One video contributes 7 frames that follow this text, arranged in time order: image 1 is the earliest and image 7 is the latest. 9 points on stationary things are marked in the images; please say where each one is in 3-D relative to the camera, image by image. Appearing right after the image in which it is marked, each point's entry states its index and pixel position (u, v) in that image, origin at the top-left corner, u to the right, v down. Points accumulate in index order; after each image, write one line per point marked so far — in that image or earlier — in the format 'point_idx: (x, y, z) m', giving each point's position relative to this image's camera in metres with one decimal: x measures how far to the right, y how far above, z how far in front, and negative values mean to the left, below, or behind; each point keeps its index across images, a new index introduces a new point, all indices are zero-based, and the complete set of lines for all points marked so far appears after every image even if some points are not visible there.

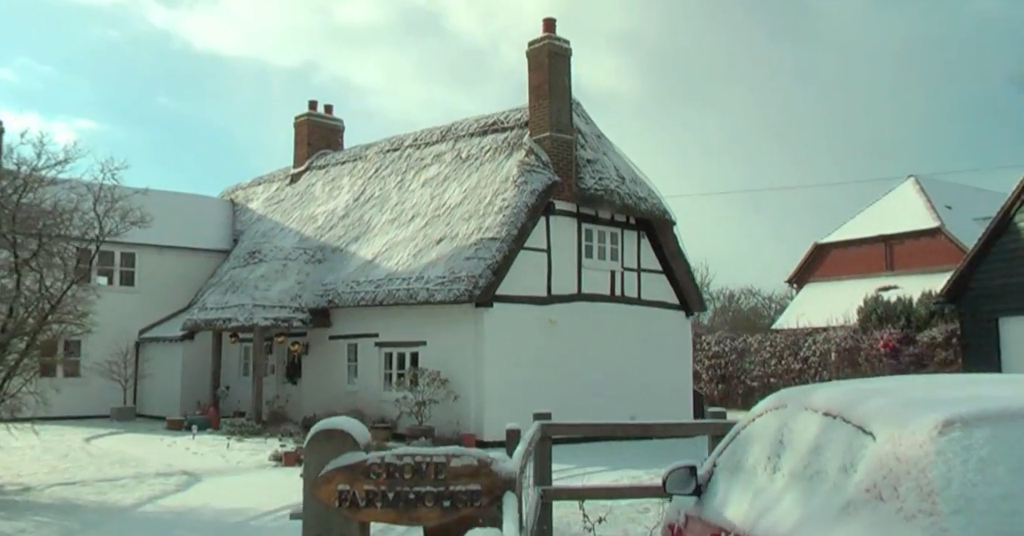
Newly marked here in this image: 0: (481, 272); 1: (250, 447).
0: (-0.6, -0.1, +18.2) m
1: (-4.8, -3.3, +17.4) m
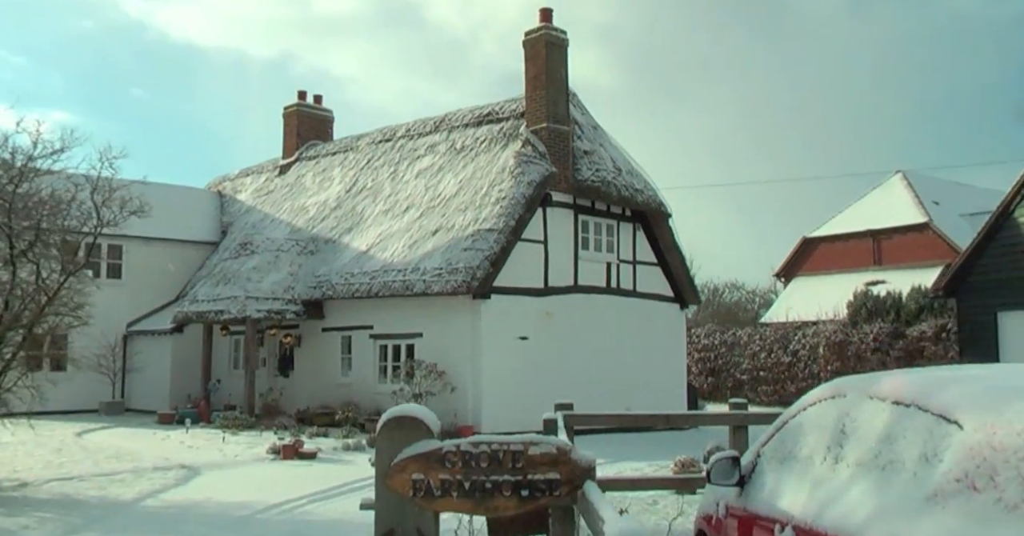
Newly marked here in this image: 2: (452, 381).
0: (-0.6, +0.1, +18.1) m
1: (-4.9, -3.2, +17.3) m
2: (-1.2, -2.2, +18.6) m
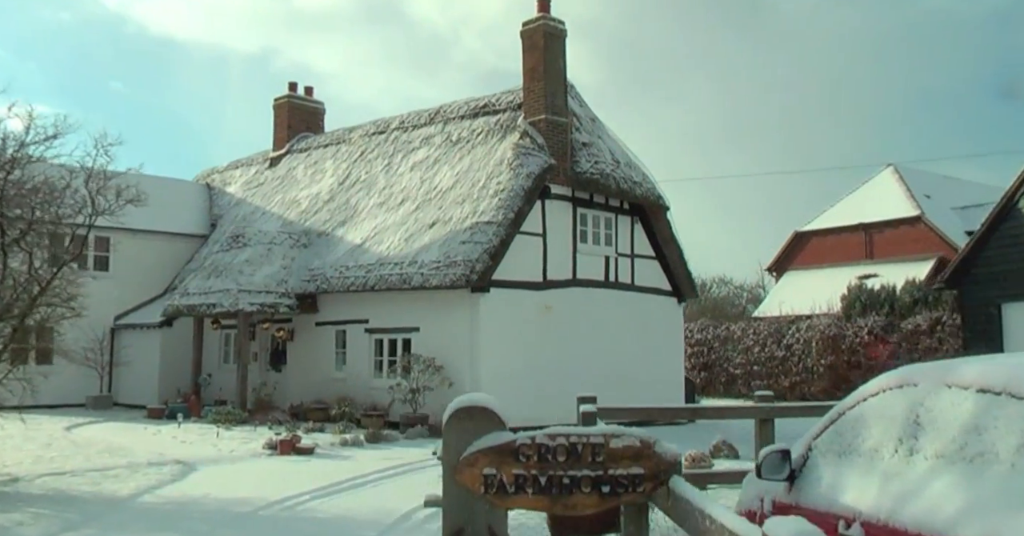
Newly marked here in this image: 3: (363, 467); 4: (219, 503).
0: (-0.6, +0.2, +17.8) m
1: (-4.9, -3.0, +16.9) m
2: (-1.2, -2.1, +18.3) m
3: (-2.2, -2.9, +13.8) m
4: (-3.4, -2.8, +11.0) m
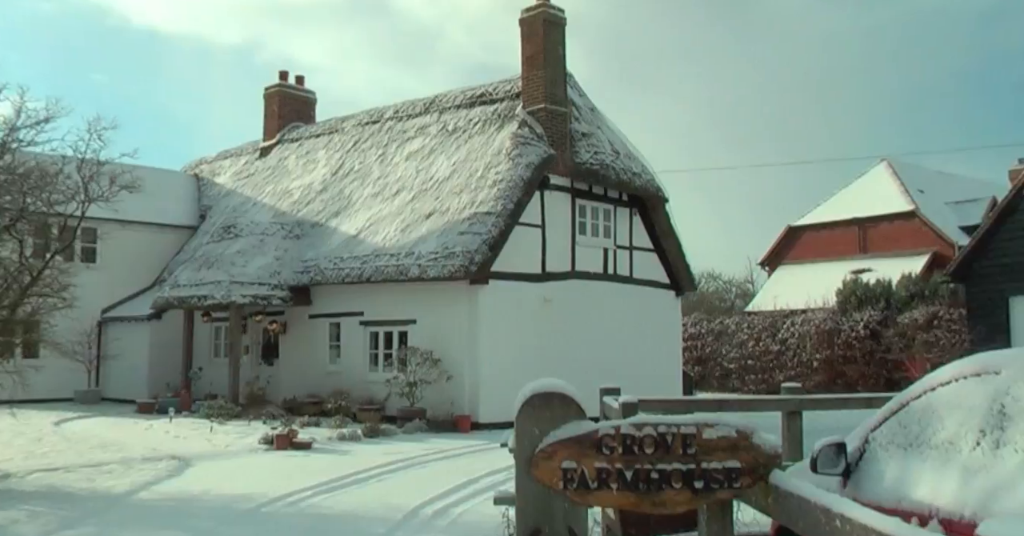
0: (-0.6, +0.4, +17.5) m
1: (-4.9, -2.9, +16.6) m
2: (-1.2, -1.9, +18.0) m
3: (-2.1, -2.8, +13.4) m
4: (-3.3, -2.6, +10.7) m
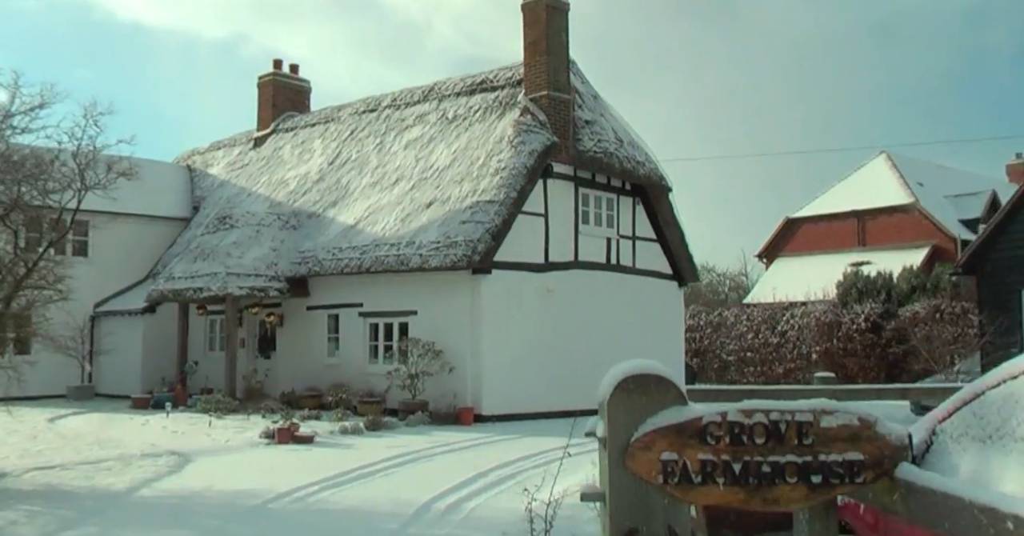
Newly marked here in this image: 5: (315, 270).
0: (-0.6, +0.6, +17.1) m
1: (-4.8, -2.7, +16.2) m
2: (-1.2, -1.7, +17.7) m
3: (-2.0, -2.7, +13.1) m
4: (-3.2, -2.5, +10.4) m
5: (-4.2, 0.0, +20.0) m
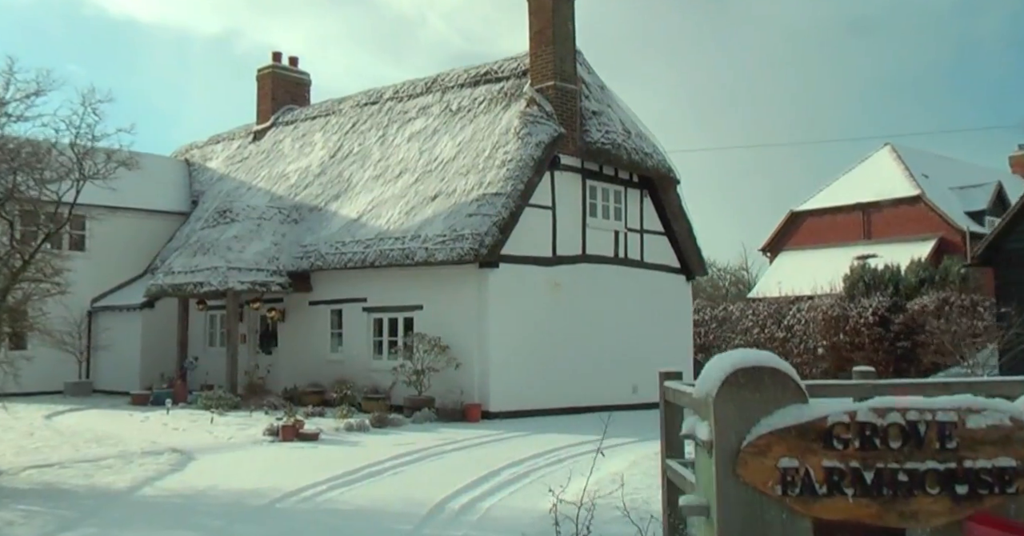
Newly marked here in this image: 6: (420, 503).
0: (-0.4, +0.7, +16.8) m
1: (-4.6, -2.6, +15.9) m
2: (-1.0, -1.6, +17.4) m
3: (-1.9, -2.6, +12.8) m
4: (-3.0, -2.4, +10.0) m
5: (-4.1, +0.1, +19.6) m
6: (-0.9, -2.4, +9.5) m
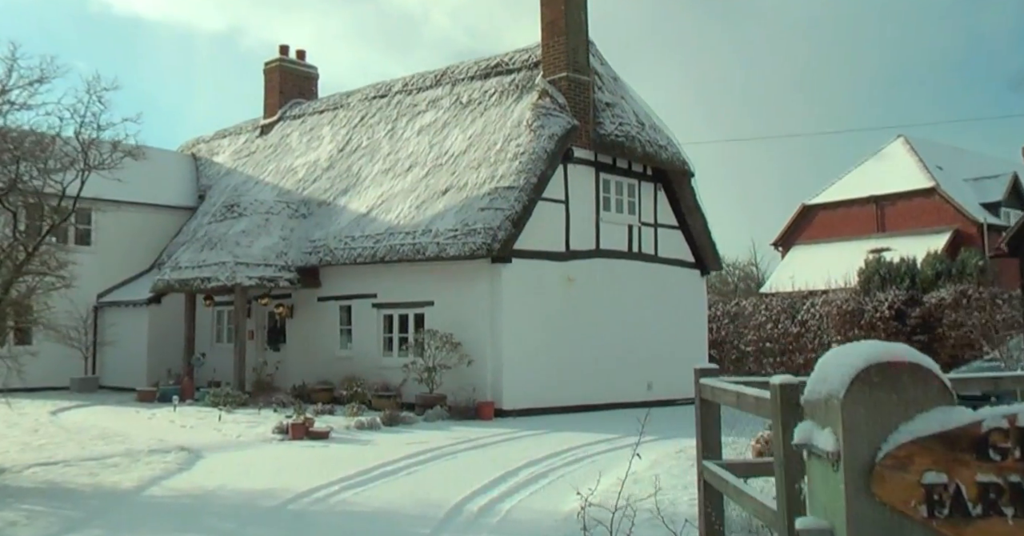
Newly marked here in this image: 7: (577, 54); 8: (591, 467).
0: (-0.2, +0.8, +16.5) m
1: (-4.4, -2.5, +15.6) m
2: (-0.8, -1.5, +17.0) m
3: (-1.6, -2.5, +12.5) m
4: (-2.8, -2.4, +9.7) m
5: (-3.8, +0.2, +19.3) m
6: (-0.7, -2.3, +9.1) m
7: (+1.3, +4.2, +18.6) m
8: (+0.9, -2.4, +11.1) m
